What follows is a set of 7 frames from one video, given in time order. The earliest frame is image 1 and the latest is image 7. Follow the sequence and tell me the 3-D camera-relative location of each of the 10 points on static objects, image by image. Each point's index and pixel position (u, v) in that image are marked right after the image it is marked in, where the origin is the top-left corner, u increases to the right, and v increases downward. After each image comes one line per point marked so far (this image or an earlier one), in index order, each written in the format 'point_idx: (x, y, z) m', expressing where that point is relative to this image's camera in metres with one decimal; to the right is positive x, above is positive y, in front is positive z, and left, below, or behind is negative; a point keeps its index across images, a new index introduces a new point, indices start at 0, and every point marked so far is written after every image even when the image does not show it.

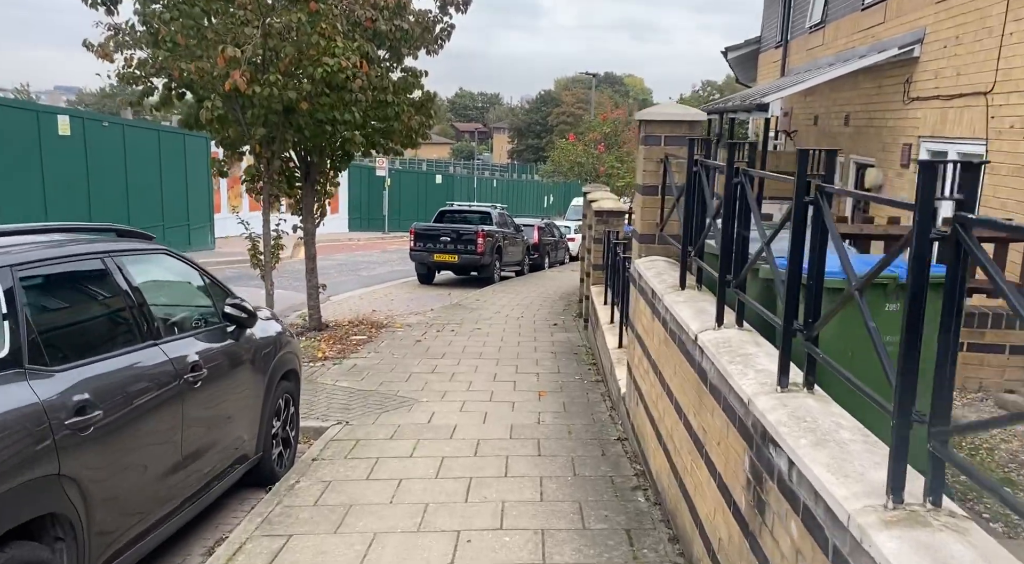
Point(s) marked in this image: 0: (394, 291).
0: (-2.6, -0.2, +16.6) m
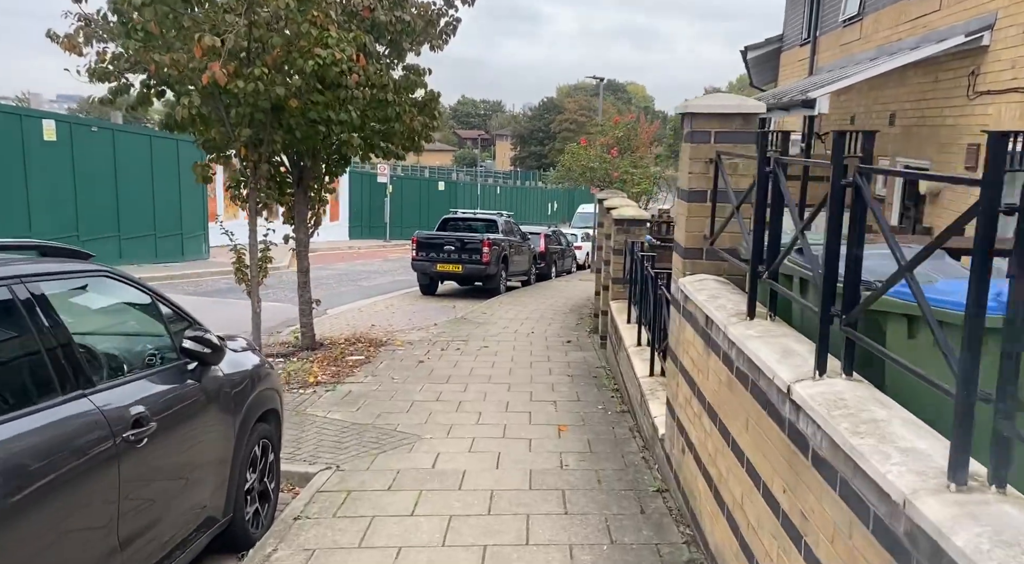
0: (-2.4, -0.4, +15.8) m
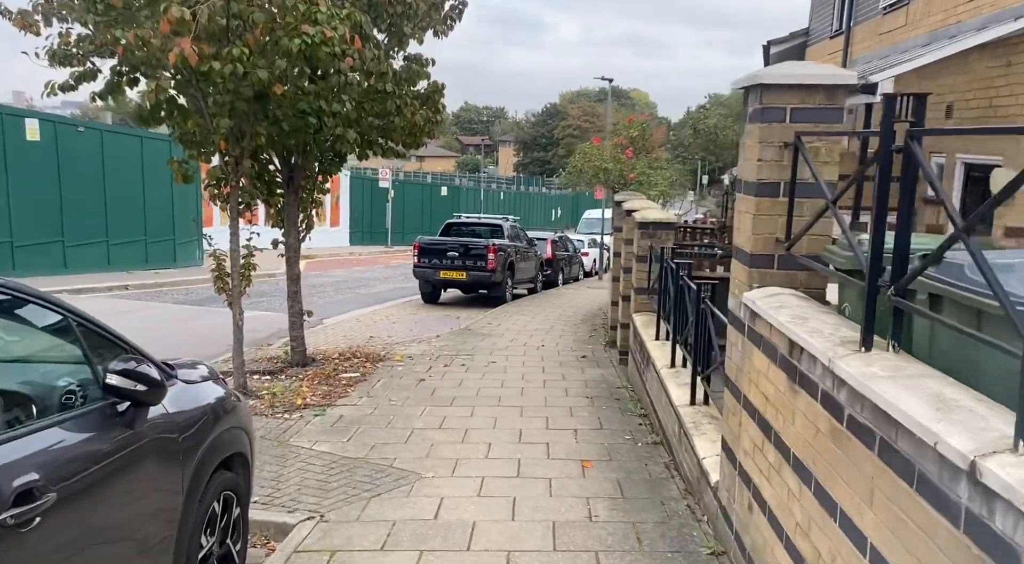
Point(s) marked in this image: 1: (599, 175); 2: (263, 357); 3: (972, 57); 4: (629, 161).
0: (-2.3, -0.6, +14.9) m
1: (+1.9, +2.3, +16.0) m
2: (-2.9, -0.9, +8.8) m
3: (+4.1, +2.0, +6.8) m
4: (+2.6, +2.6, +16.1) m
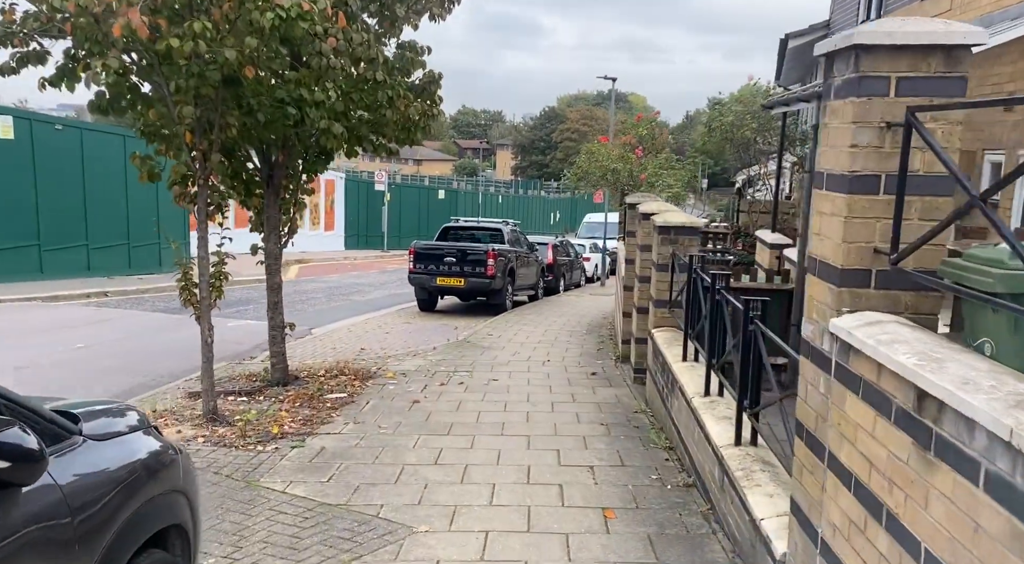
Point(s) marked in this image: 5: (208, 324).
0: (-2.3, -0.7, +14.1) m
1: (+1.9, +2.1, +15.2) m
2: (-2.8, -1.0, +8.0) m
3: (+4.1, +1.9, +6.0) m
4: (+2.6, +2.4, +15.3) m
5: (-2.4, -0.3, +6.0) m
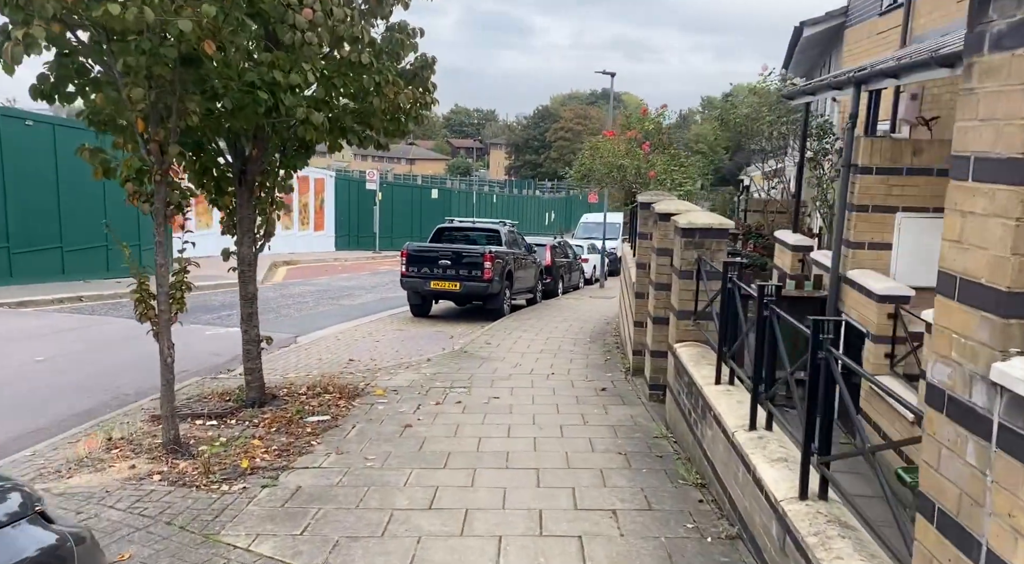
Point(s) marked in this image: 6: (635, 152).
0: (-2.3, -0.8, +13.3) m
1: (+1.8, +2.1, +14.5) m
2: (-2.8, -1.0, +7.2) m
3: (+4.2, +1.8, +5.3) m
4: (+2.5, +2.4, +14.6) m
5: (-2.4, -0.4, +5.2) m
6: (+2.3, +2.5, +14.6) m
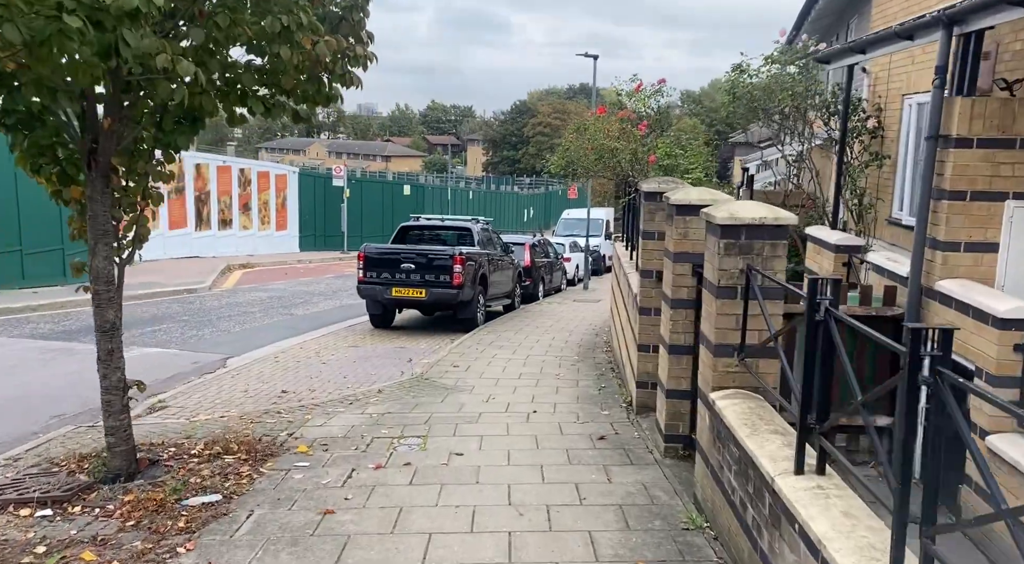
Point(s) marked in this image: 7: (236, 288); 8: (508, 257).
0: (-2.7, -0.9, +11.4) m
1: (+1.4, +2.0, +12.6) m
2: (-3.0, -1.2, +5.2) m
3: (+4.0, +1.8, +3.5) m
4: (+2.1, +2.3, +12.8) m
5: (-2.6, -0.6, +3.3) m
6: (+1.9, +2.4, +12.8) m
7: (-6.9, -0.1, +19.0) m
8: (-0.1, +0.5, +15.1) m
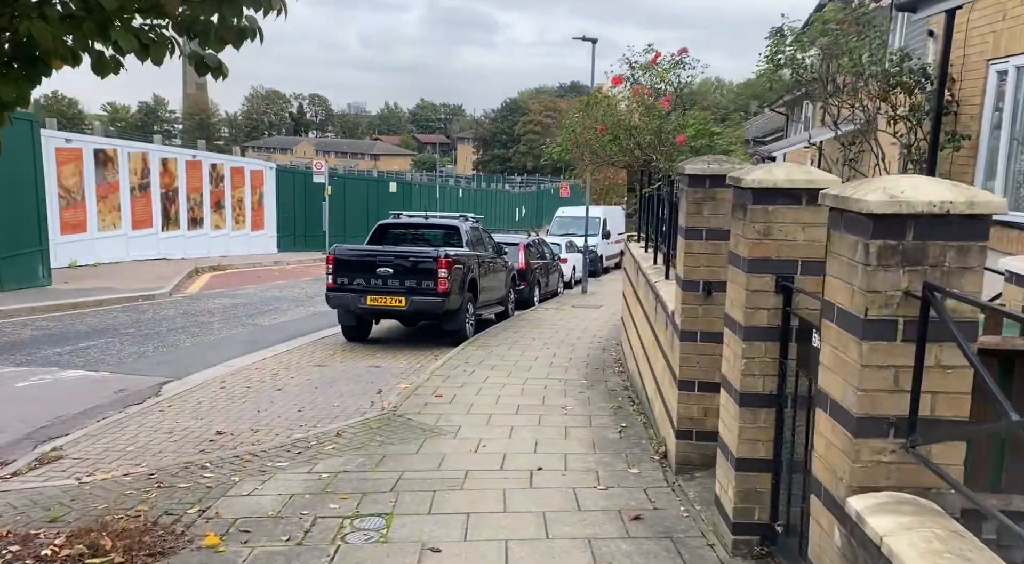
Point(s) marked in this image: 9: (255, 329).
0: (-2.8, -1.0, +9.7) m
1: (+1.3, +1.9, +11.0) m
2: (-3.0, -1.3, +3.5) m
3: (+4.0, +1.7, +1.9) m
4: (+2.0, +2.2, +11.1) m
5: (-2.5, -0.7, +1.6) m
6: (+1.8, +2.3, +11.1) m
7: (-7.0, -0.2, +17.2) m
8: (-0.2, +0.4, +13.4) m
9: (-4.2, -0.8, +12.5) m
